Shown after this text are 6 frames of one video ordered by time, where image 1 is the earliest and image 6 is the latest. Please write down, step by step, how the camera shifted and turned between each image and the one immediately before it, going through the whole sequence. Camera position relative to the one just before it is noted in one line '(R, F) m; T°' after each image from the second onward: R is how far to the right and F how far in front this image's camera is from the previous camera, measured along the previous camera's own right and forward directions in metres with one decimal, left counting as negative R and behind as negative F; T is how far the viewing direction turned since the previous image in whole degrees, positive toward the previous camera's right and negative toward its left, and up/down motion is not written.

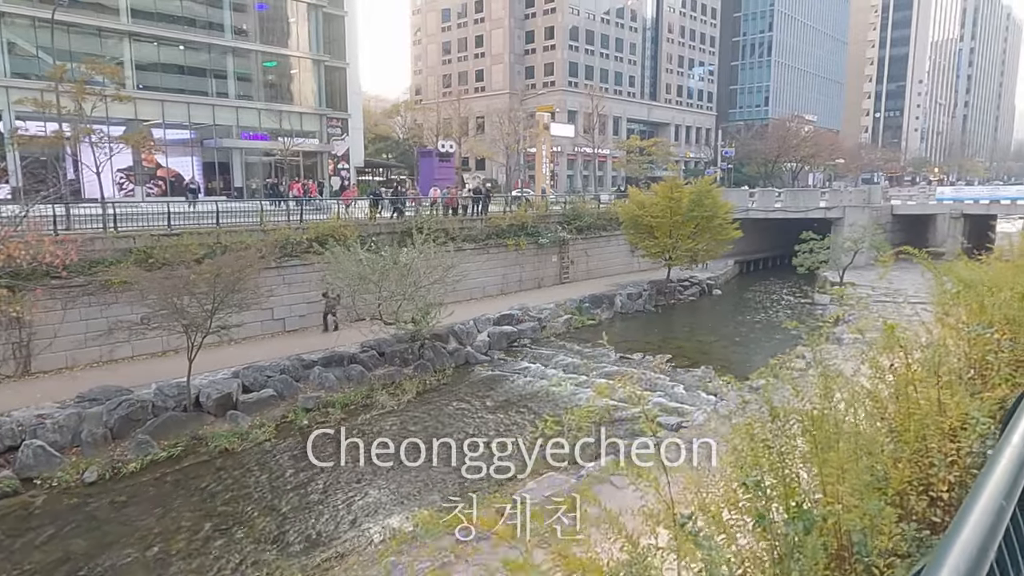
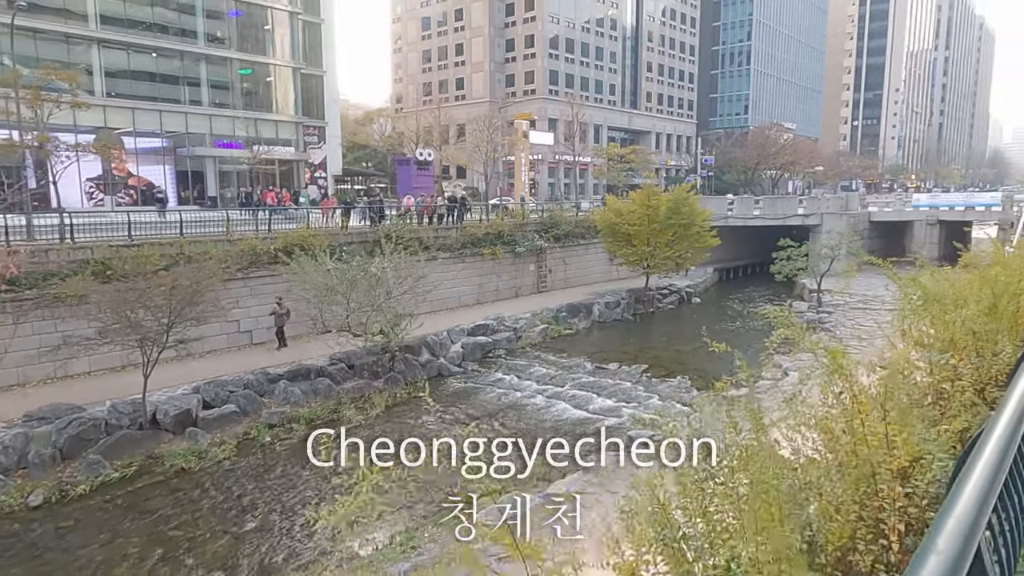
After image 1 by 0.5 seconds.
(+0.3, +0.3) m; +1°
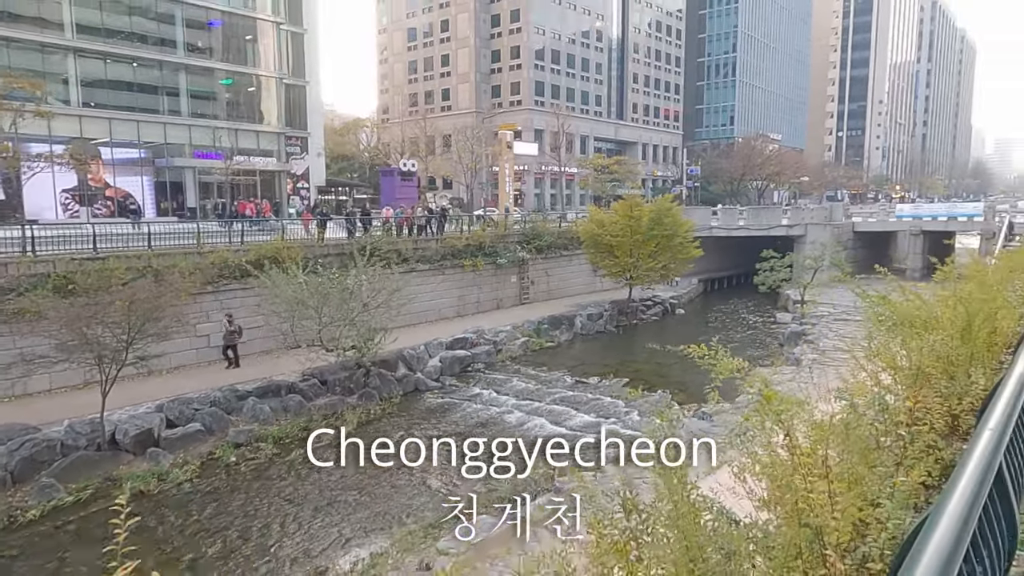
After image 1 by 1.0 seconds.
(+0.3, +0.3) m; +1°
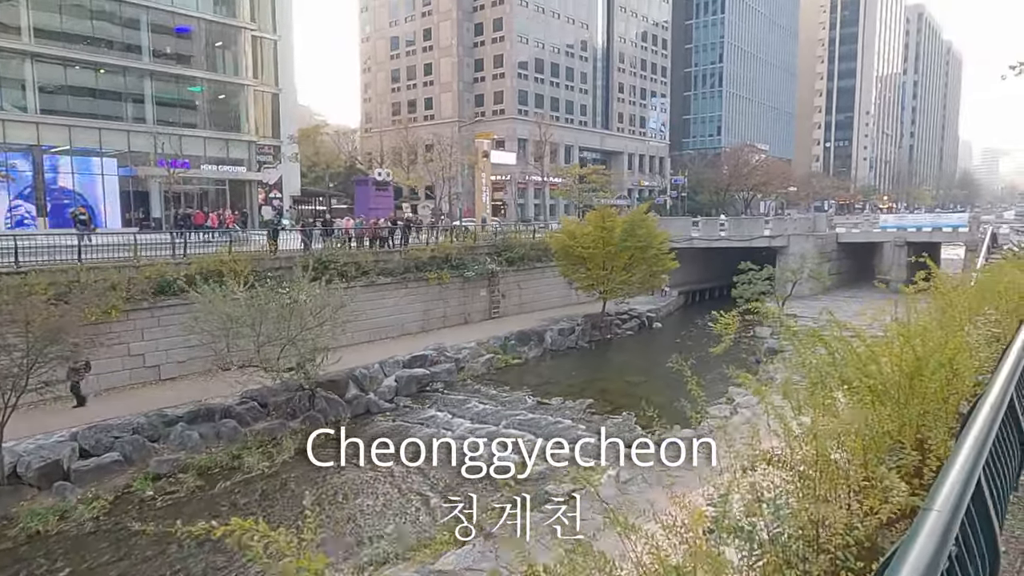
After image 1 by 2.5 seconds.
(+0.7, +0.8) m; +1°
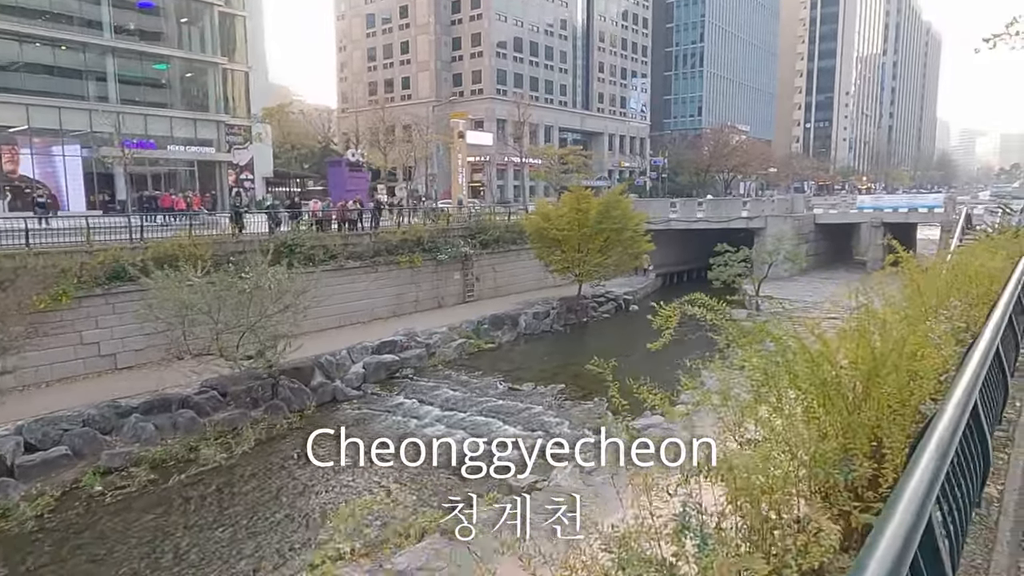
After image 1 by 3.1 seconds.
(+0.3, +0.3) m; +1°
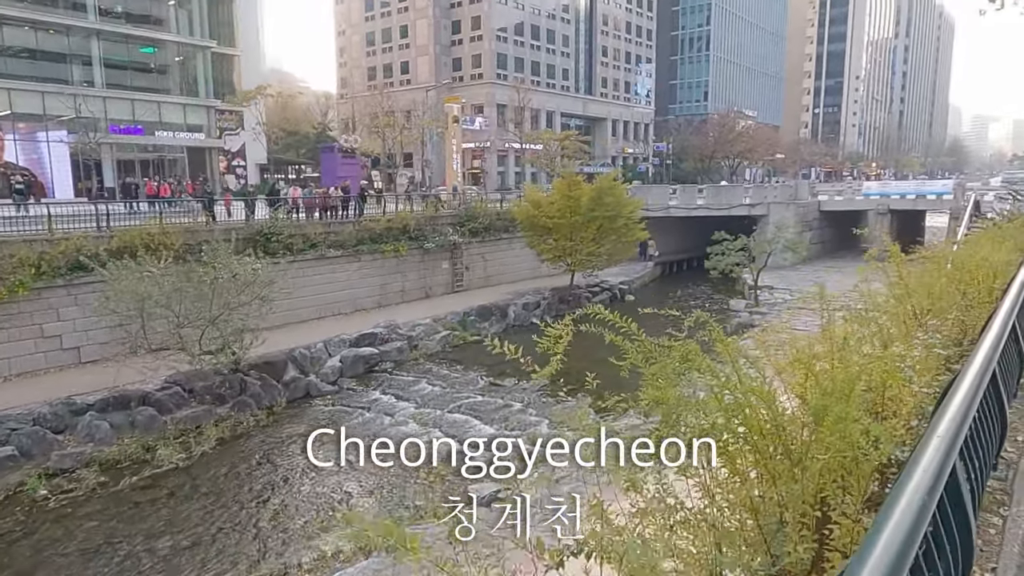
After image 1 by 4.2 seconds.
(+0.5, +0.6) m; -1°
